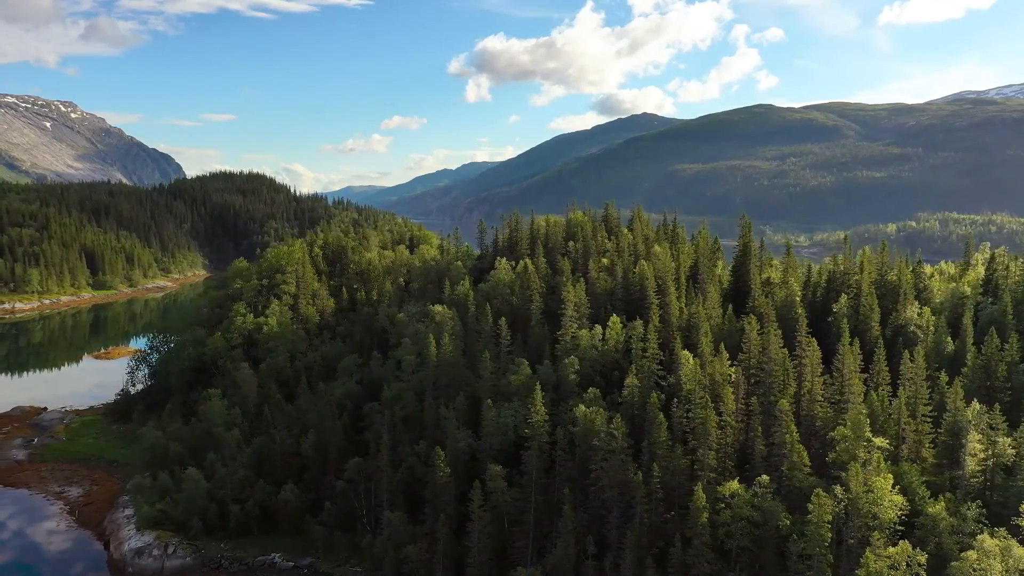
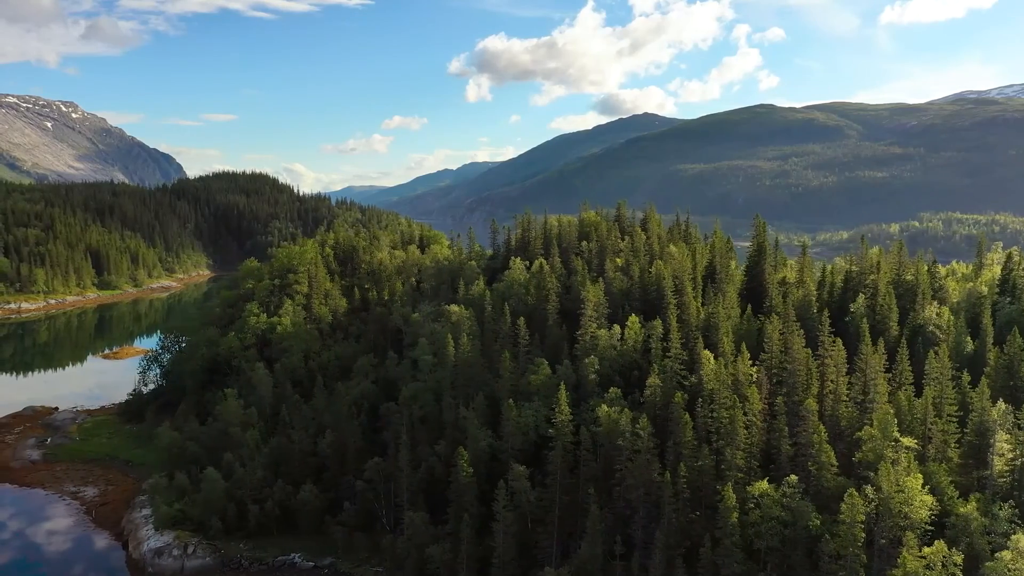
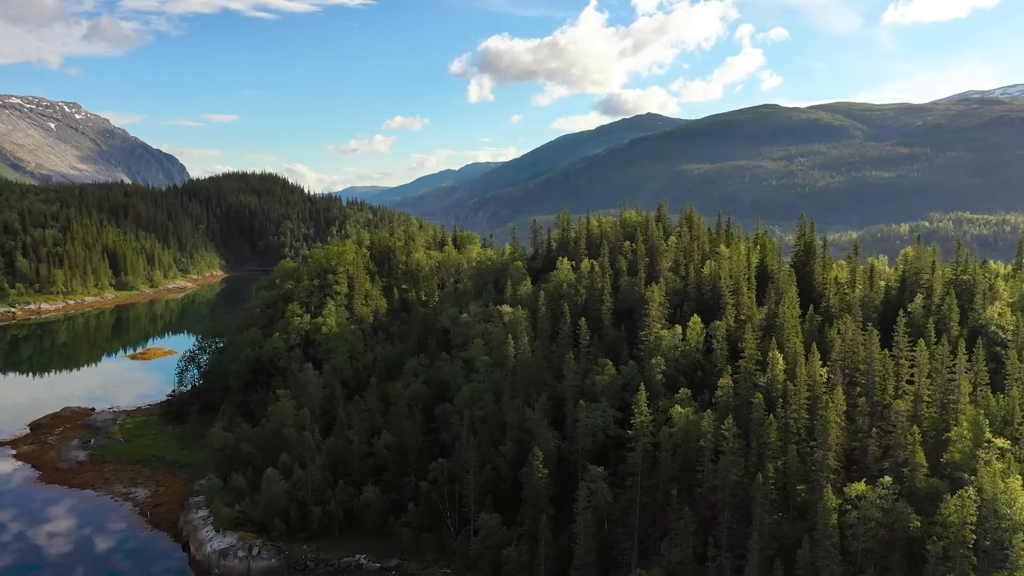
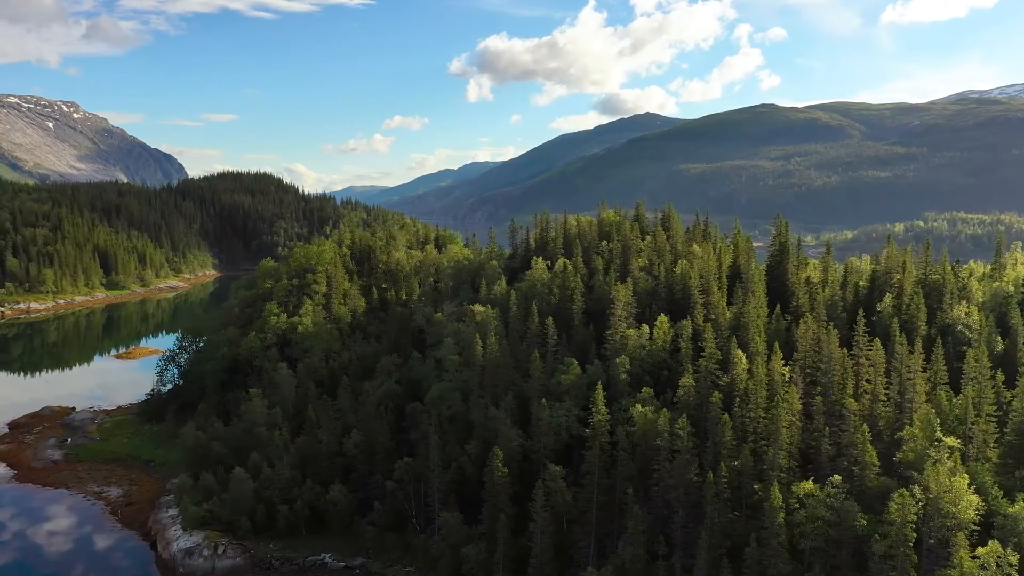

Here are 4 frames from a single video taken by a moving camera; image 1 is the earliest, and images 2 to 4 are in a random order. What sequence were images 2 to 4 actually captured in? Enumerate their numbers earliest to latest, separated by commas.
2, 4, 3
